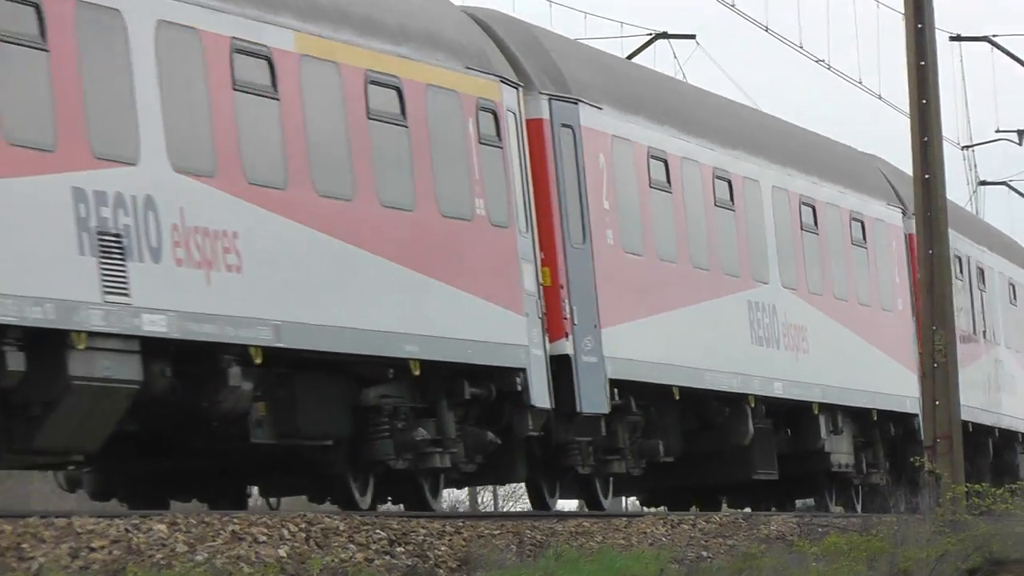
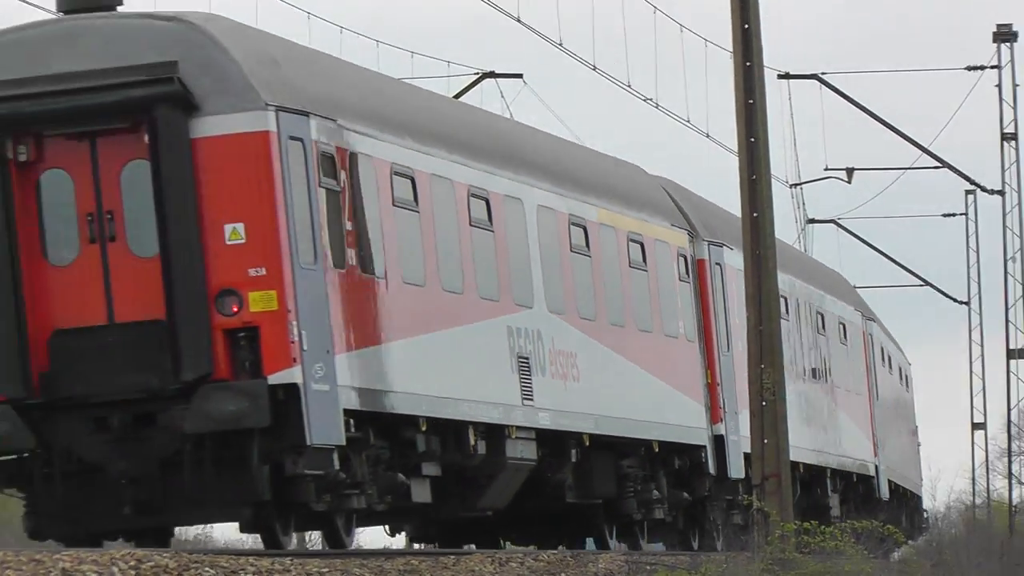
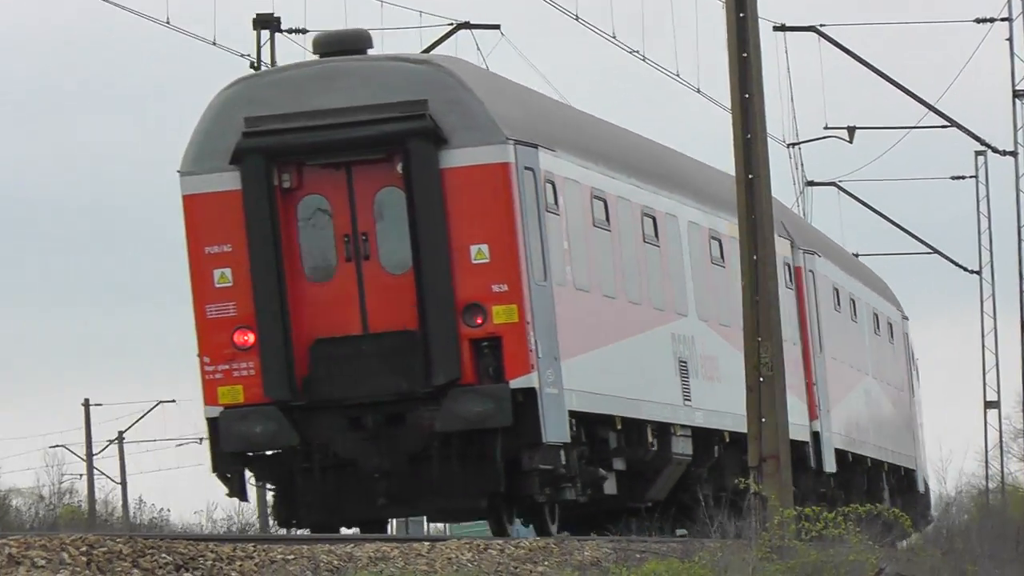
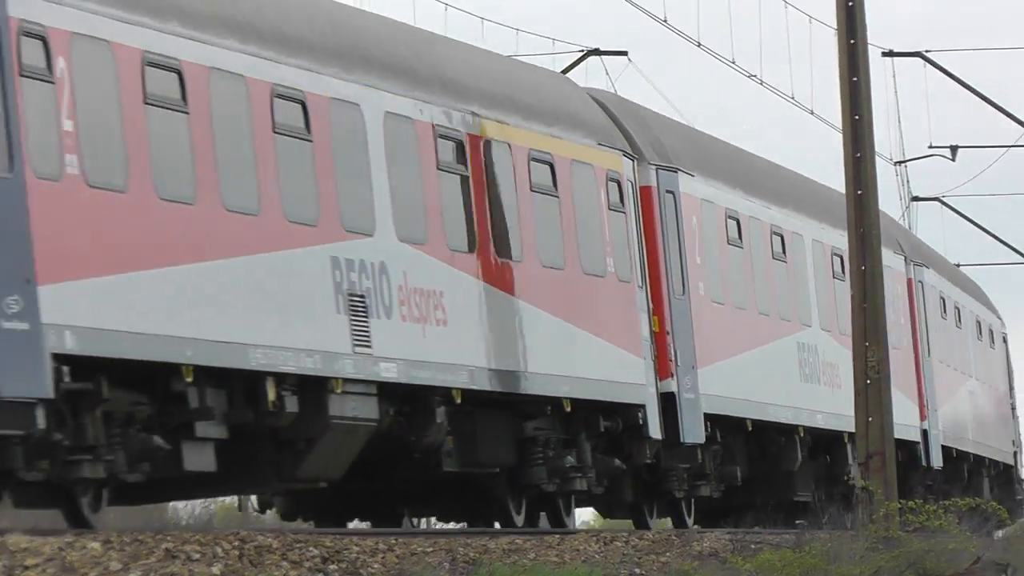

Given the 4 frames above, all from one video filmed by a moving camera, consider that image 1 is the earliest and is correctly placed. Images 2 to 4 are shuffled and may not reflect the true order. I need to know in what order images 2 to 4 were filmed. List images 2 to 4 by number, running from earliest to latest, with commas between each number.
4, 2, 3
